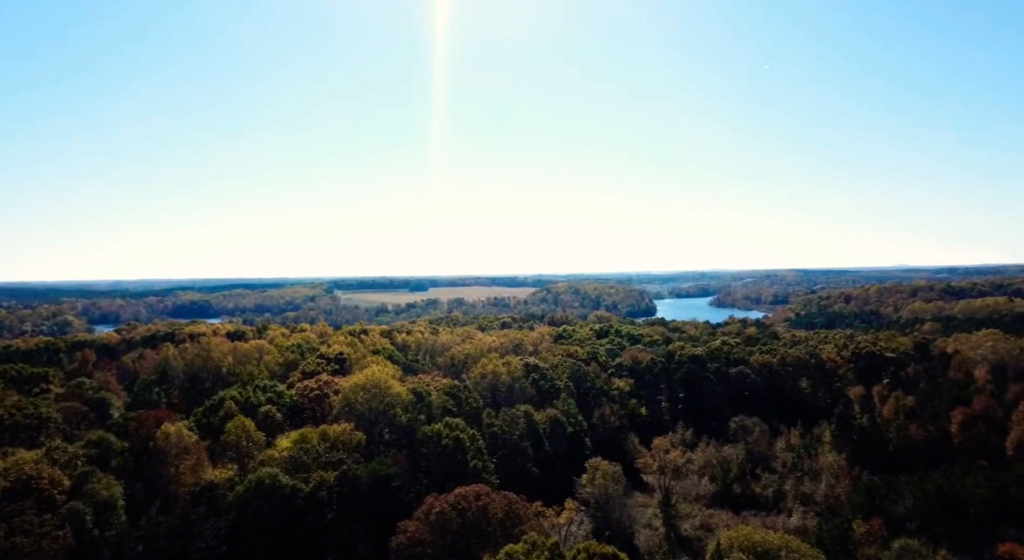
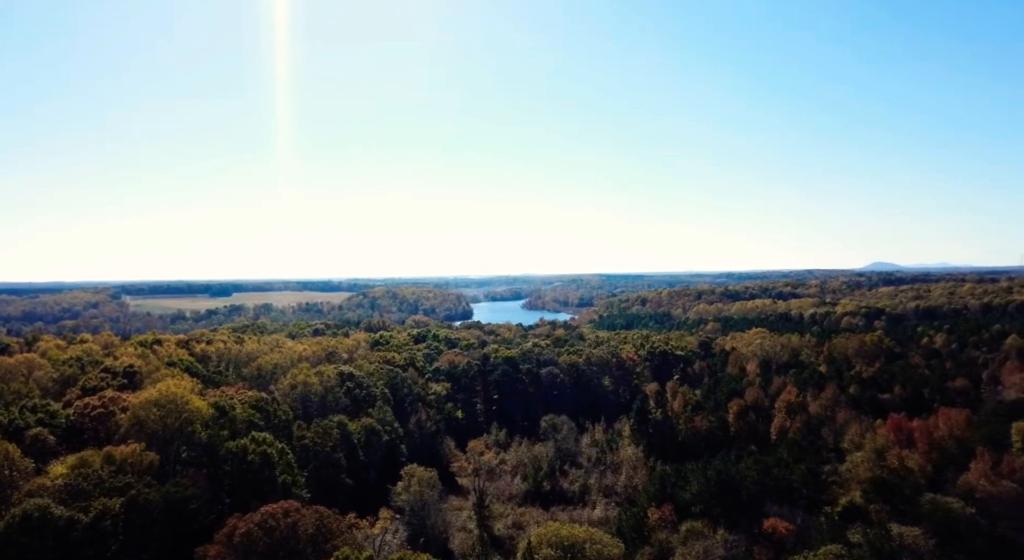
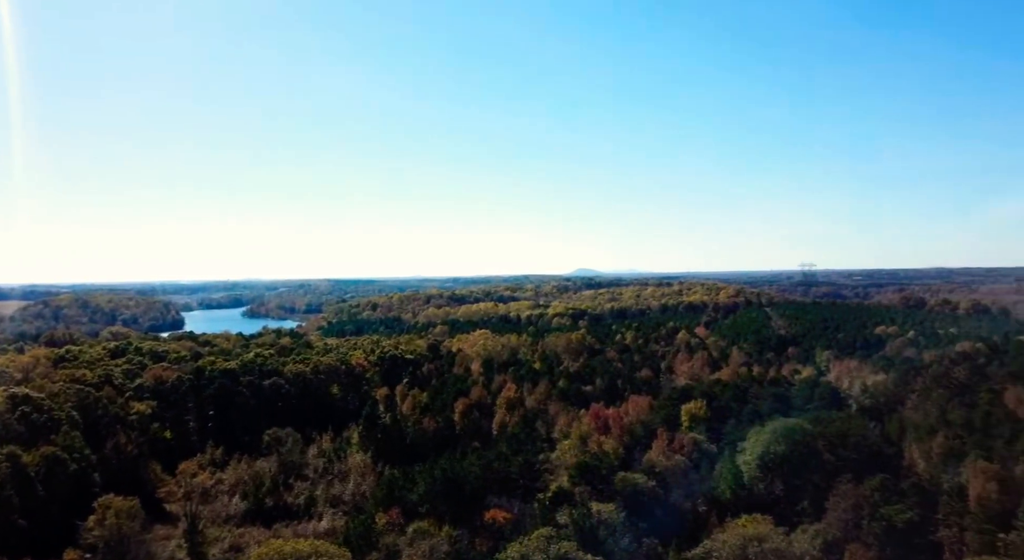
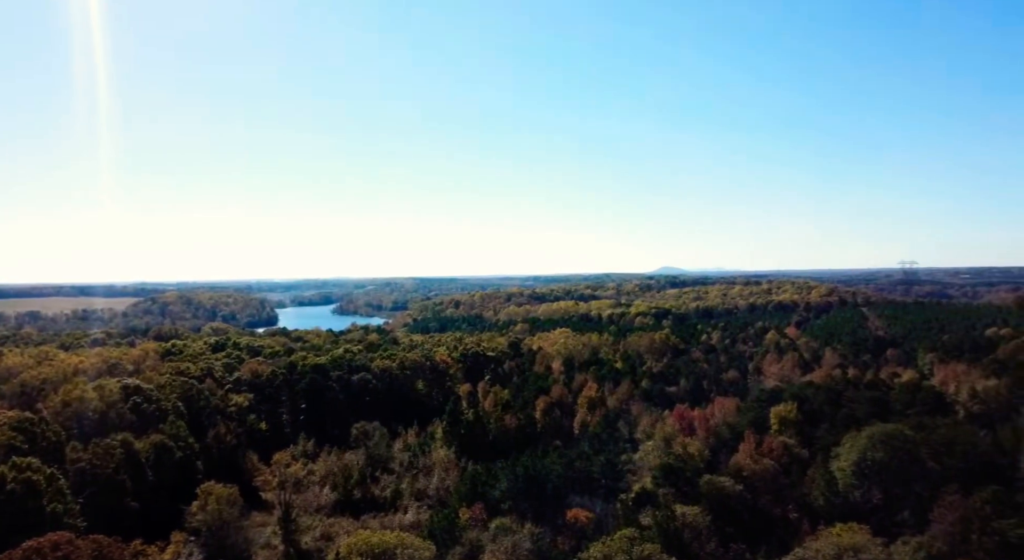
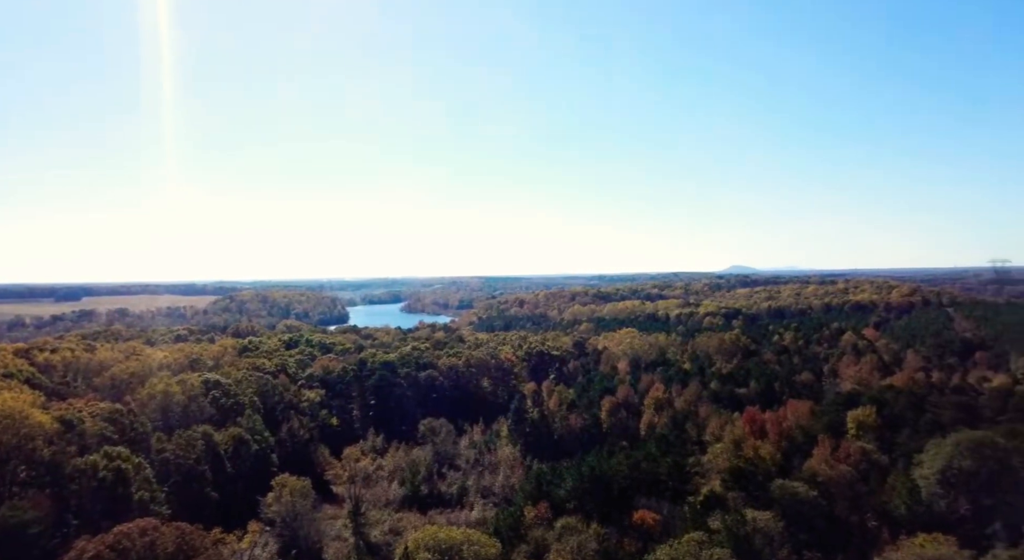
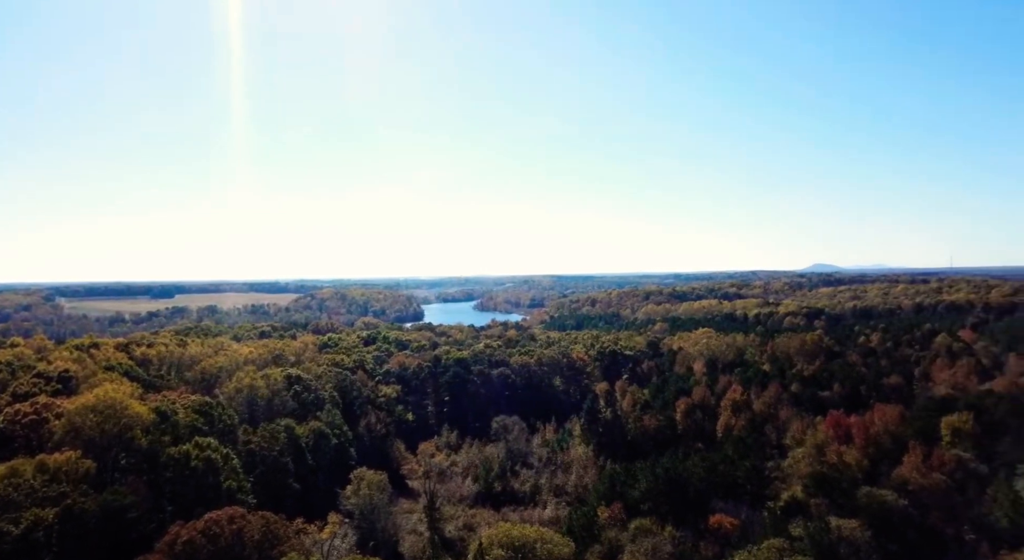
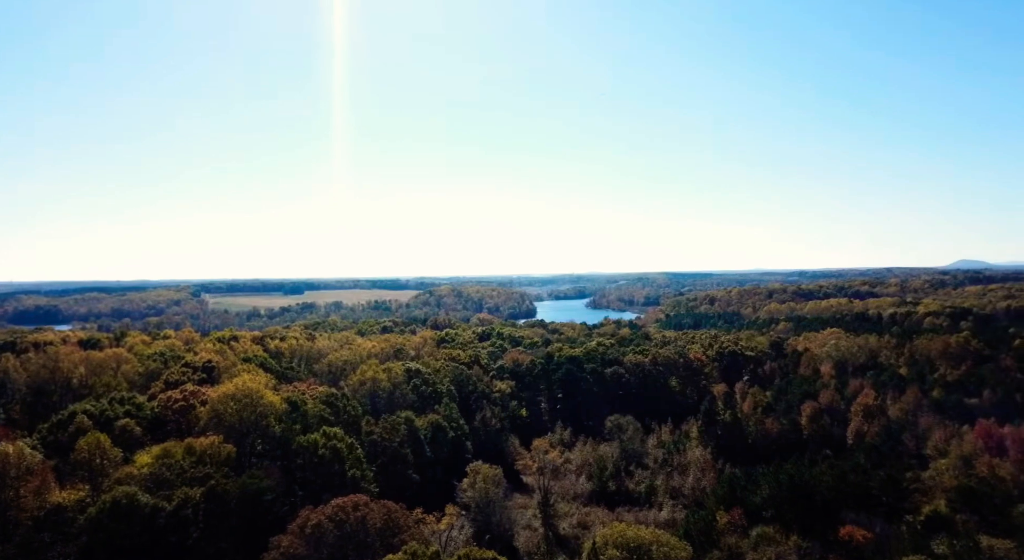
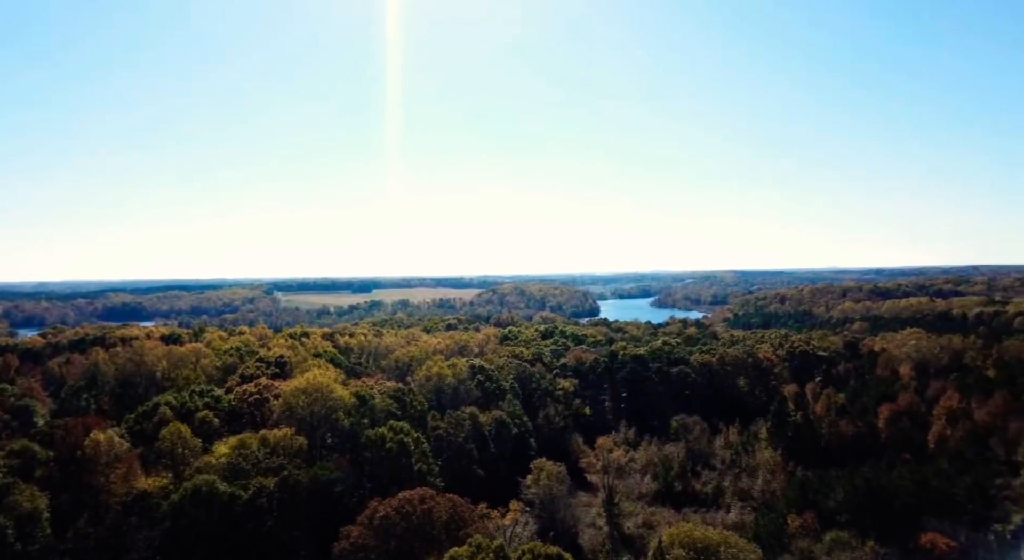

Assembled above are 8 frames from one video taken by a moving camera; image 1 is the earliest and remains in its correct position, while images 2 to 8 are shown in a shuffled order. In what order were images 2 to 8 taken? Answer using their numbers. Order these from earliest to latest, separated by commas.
8, 7, 2, 6, 5, 4, 3
